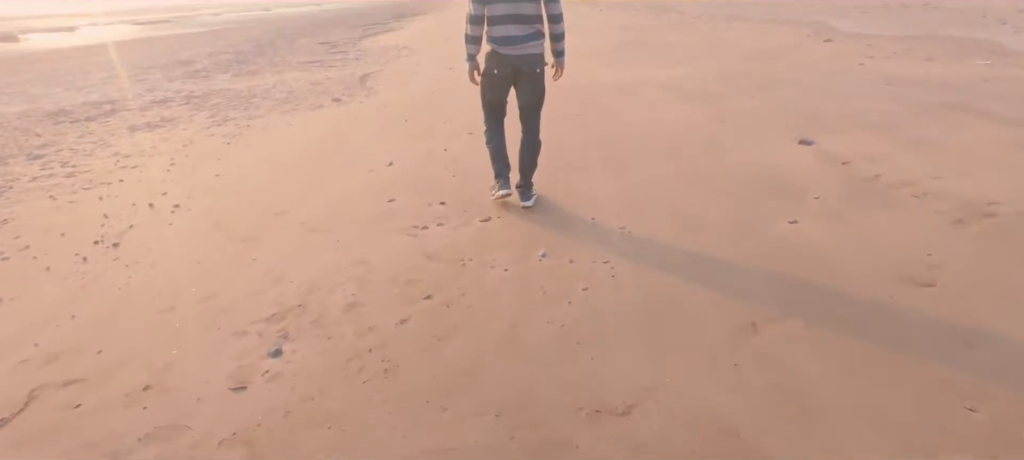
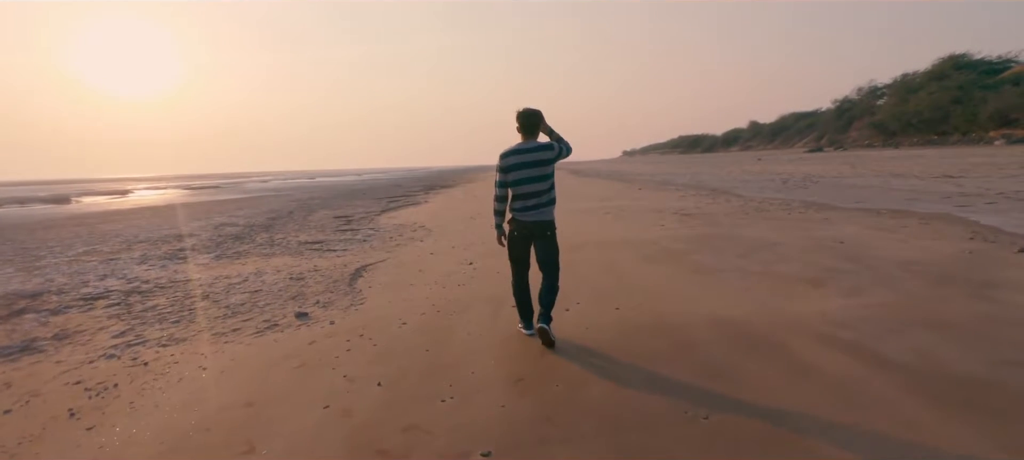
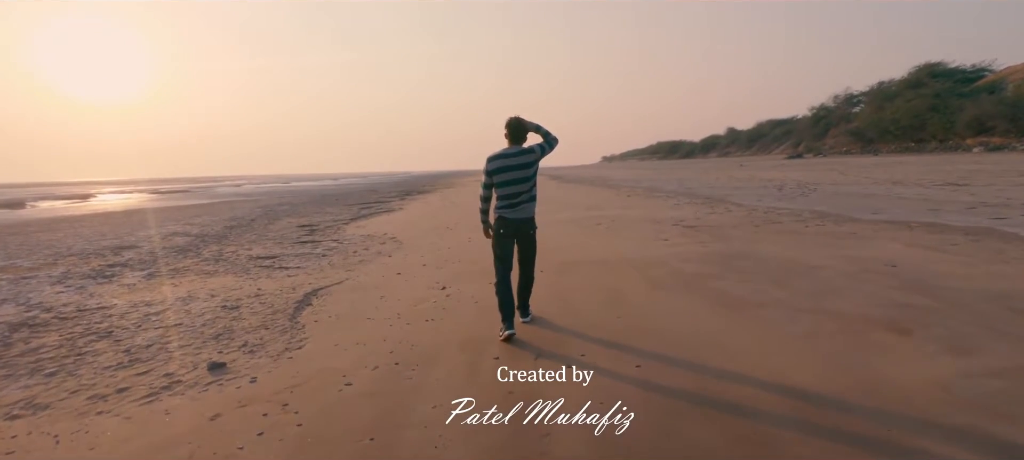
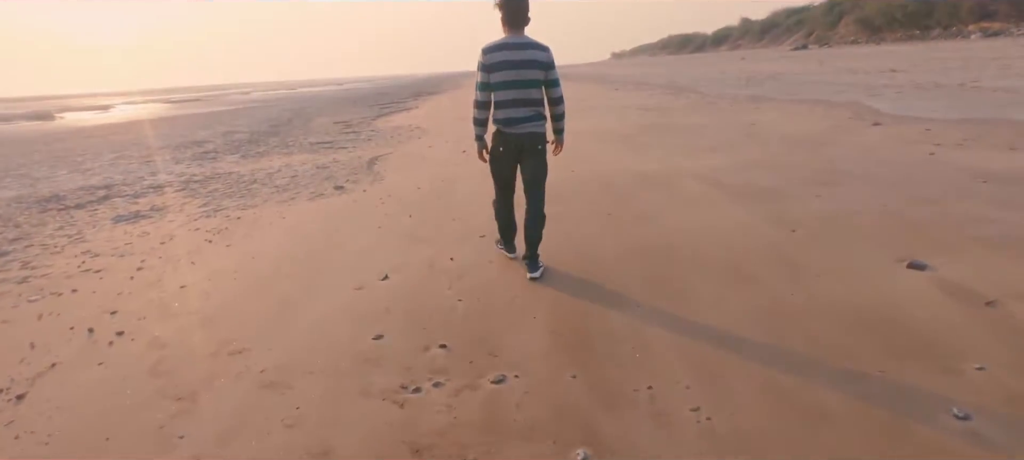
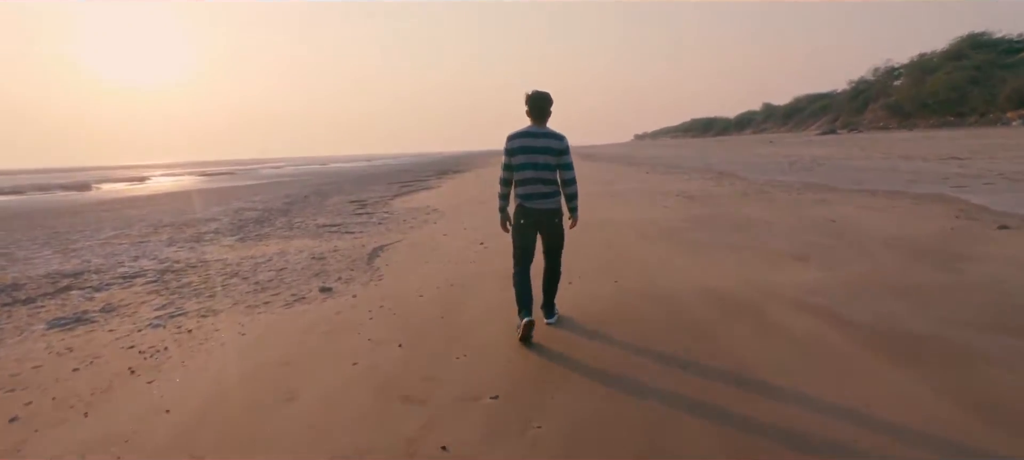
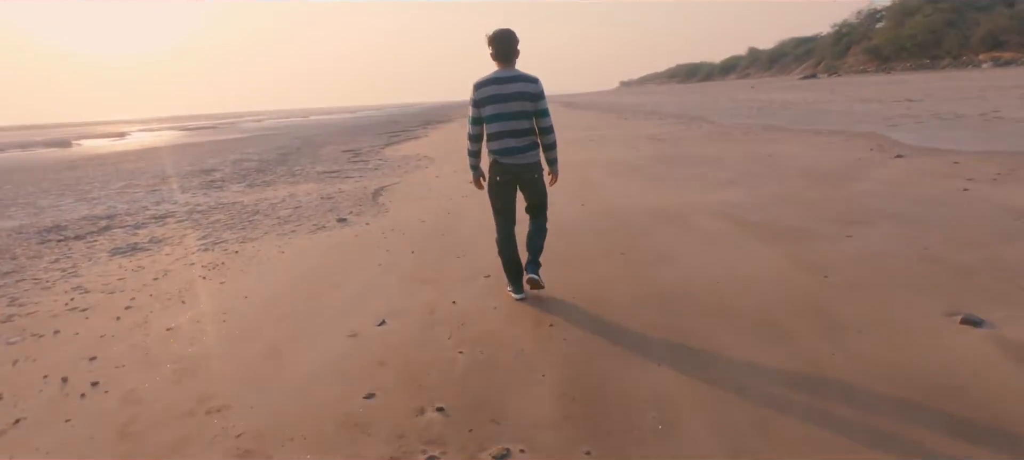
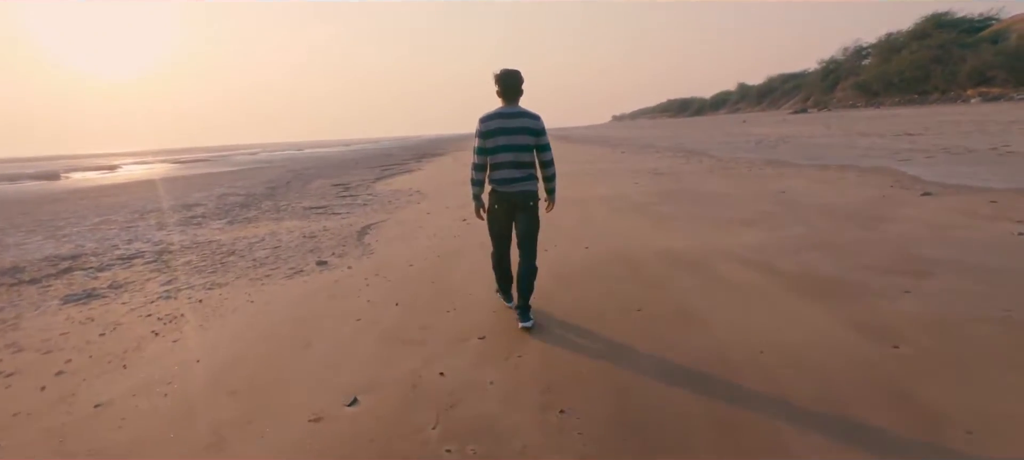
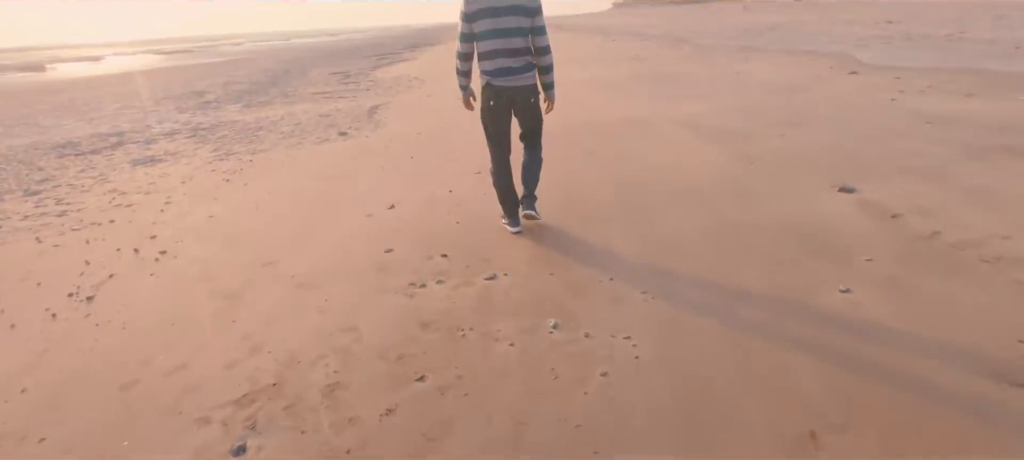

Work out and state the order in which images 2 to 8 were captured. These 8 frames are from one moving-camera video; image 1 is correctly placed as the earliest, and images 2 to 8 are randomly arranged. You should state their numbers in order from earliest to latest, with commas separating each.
8, 4, 6, 7, 5, 2, 3
